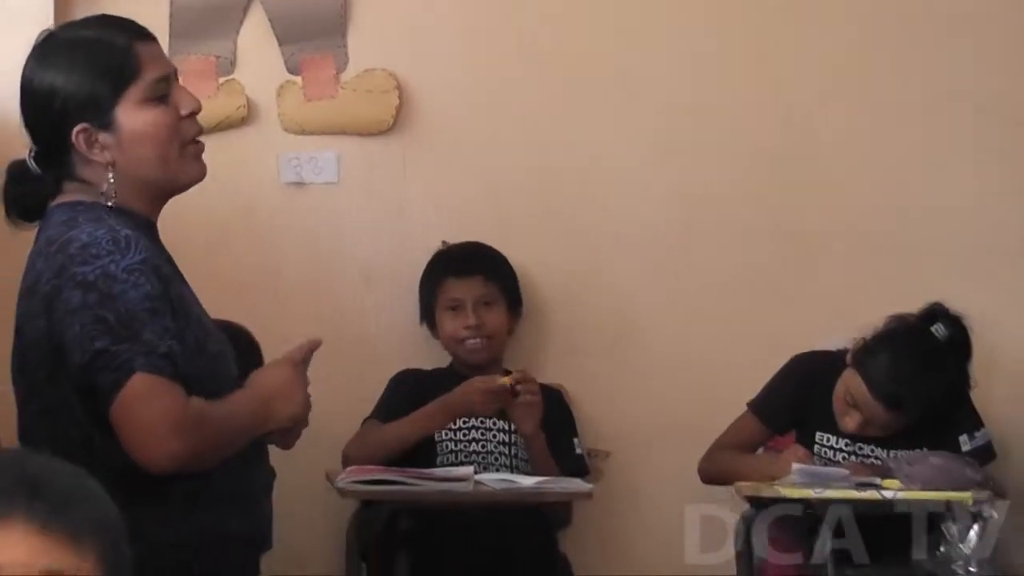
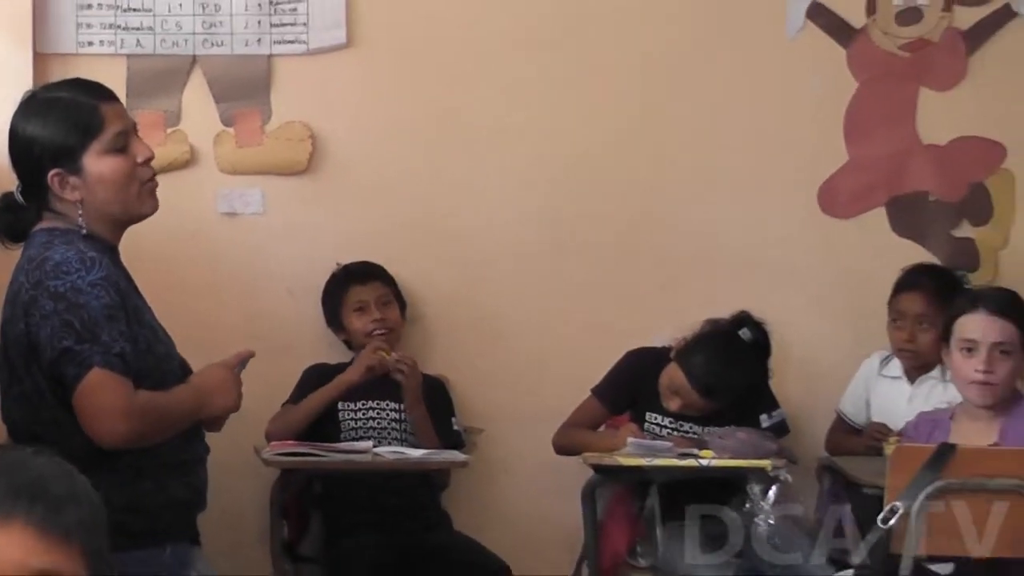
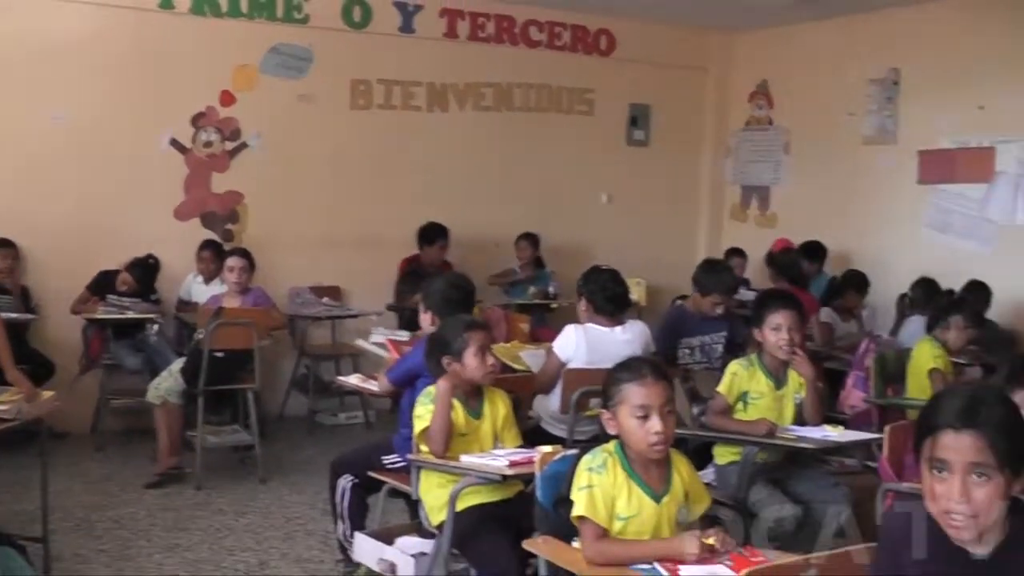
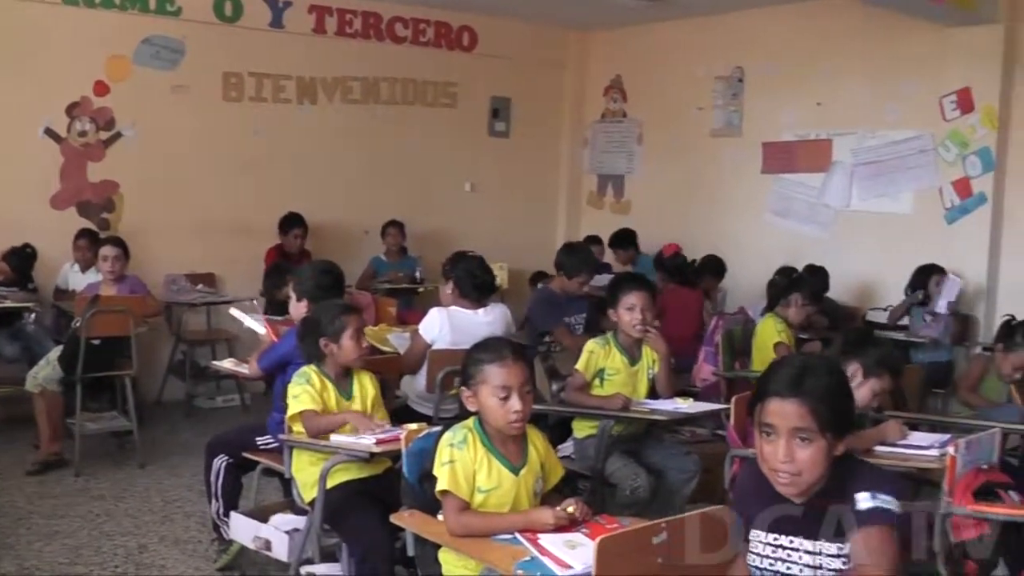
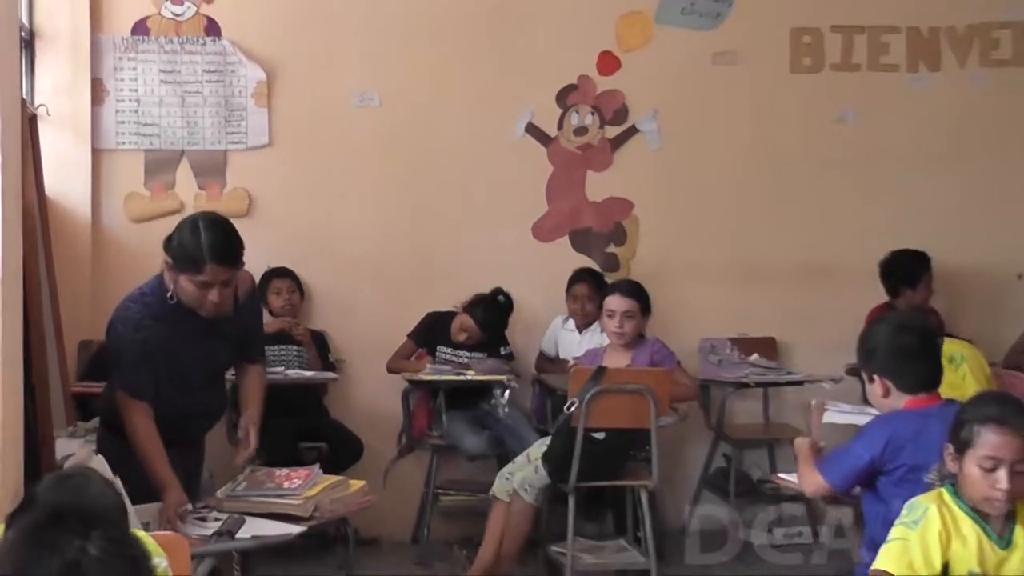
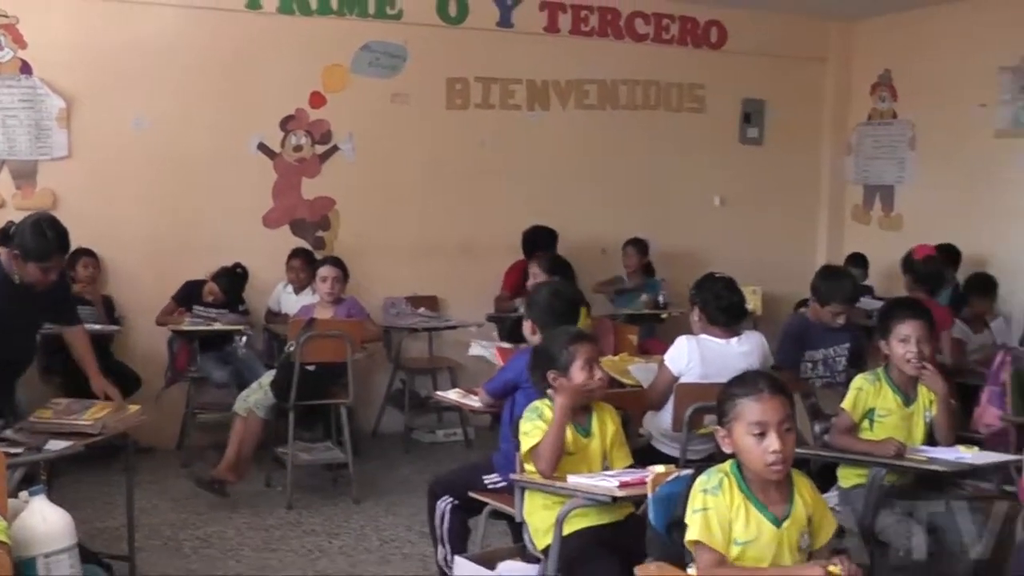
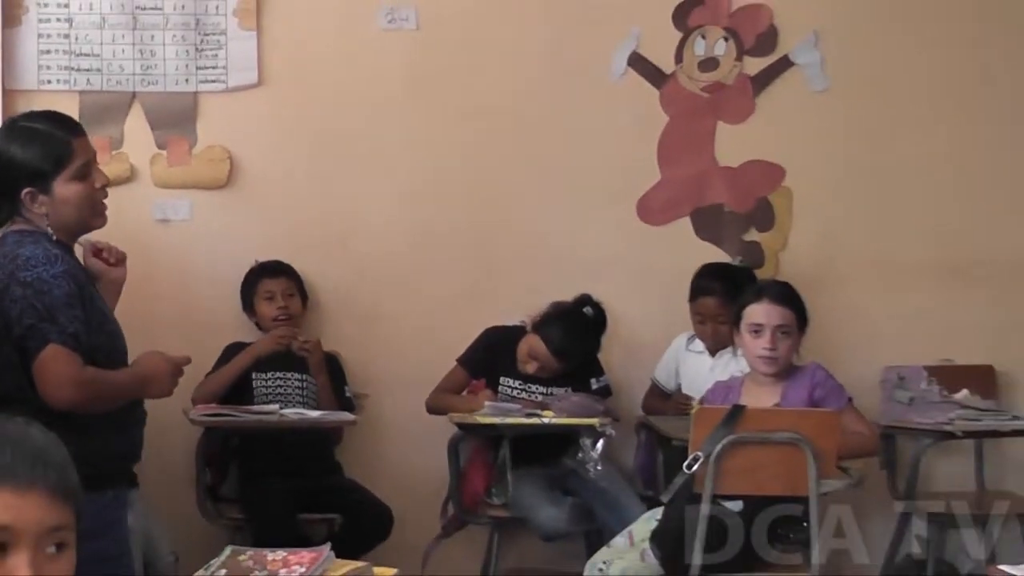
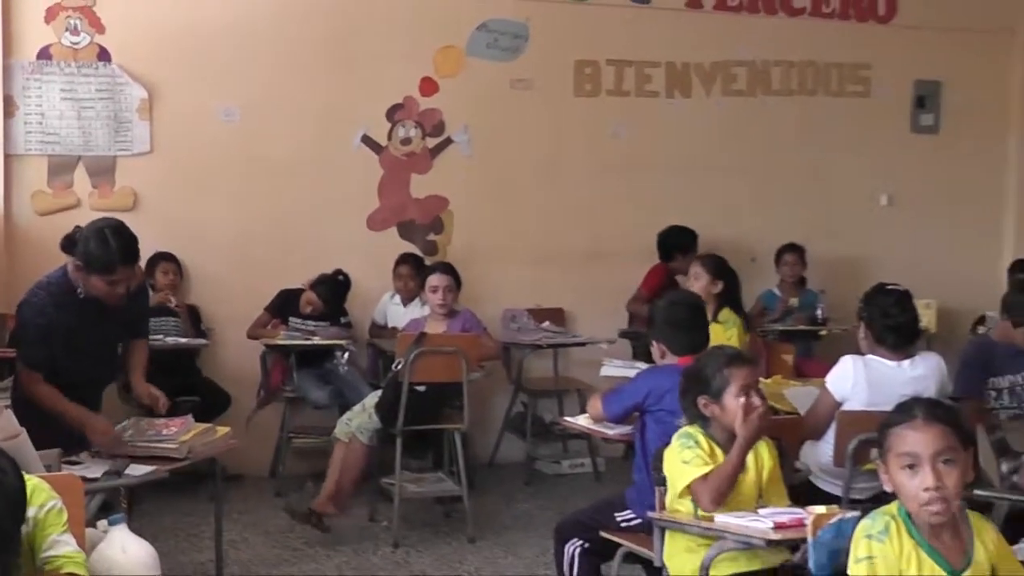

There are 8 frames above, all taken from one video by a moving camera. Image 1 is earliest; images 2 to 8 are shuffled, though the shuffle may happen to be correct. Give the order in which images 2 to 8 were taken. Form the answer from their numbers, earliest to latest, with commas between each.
2, 7, 5, 8, 6, 3, 4
